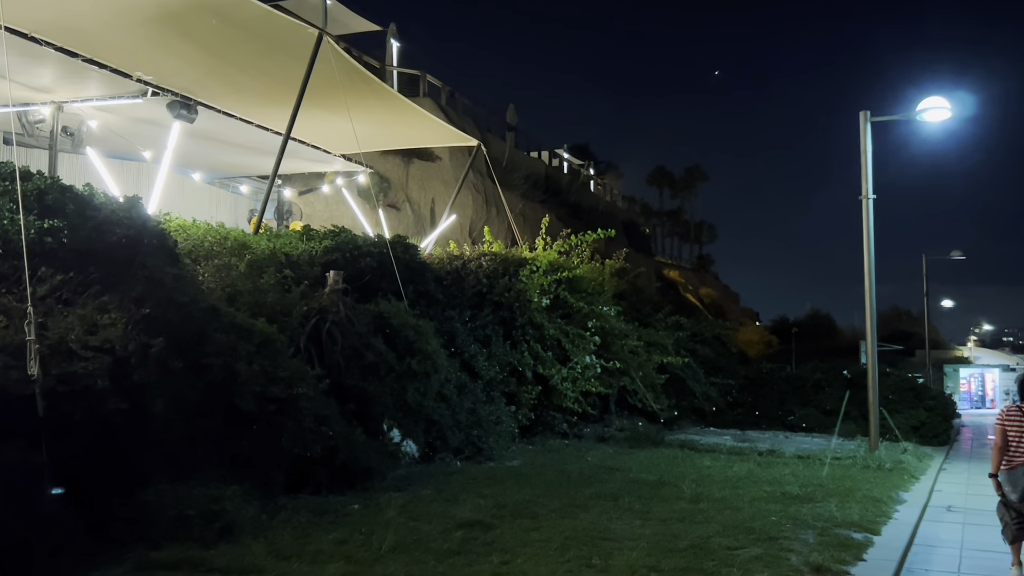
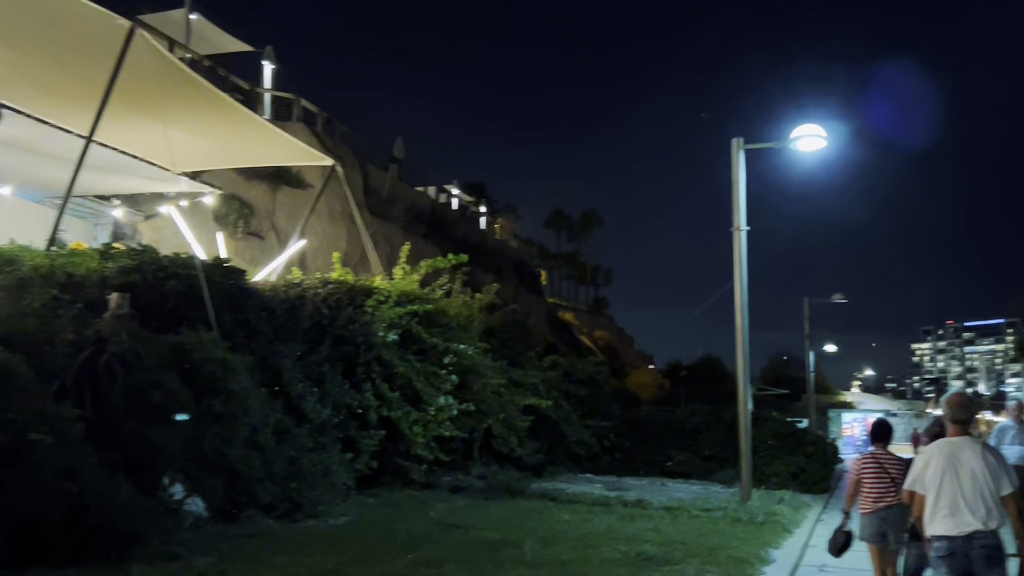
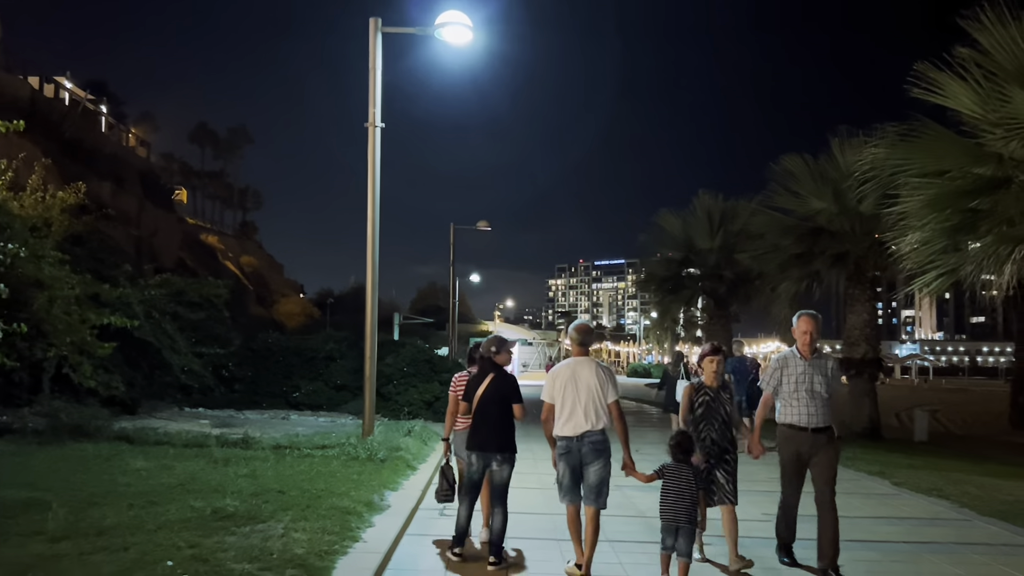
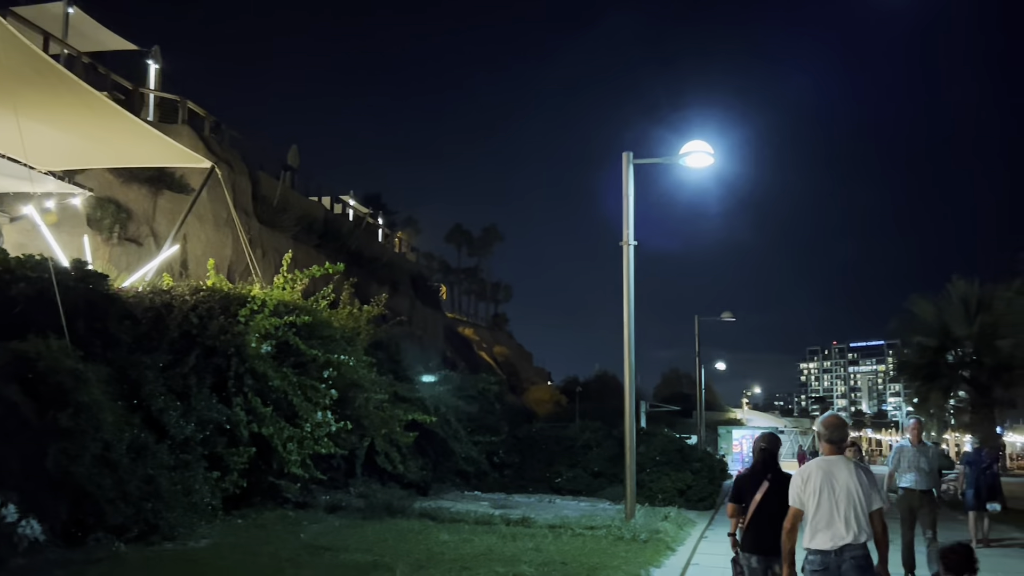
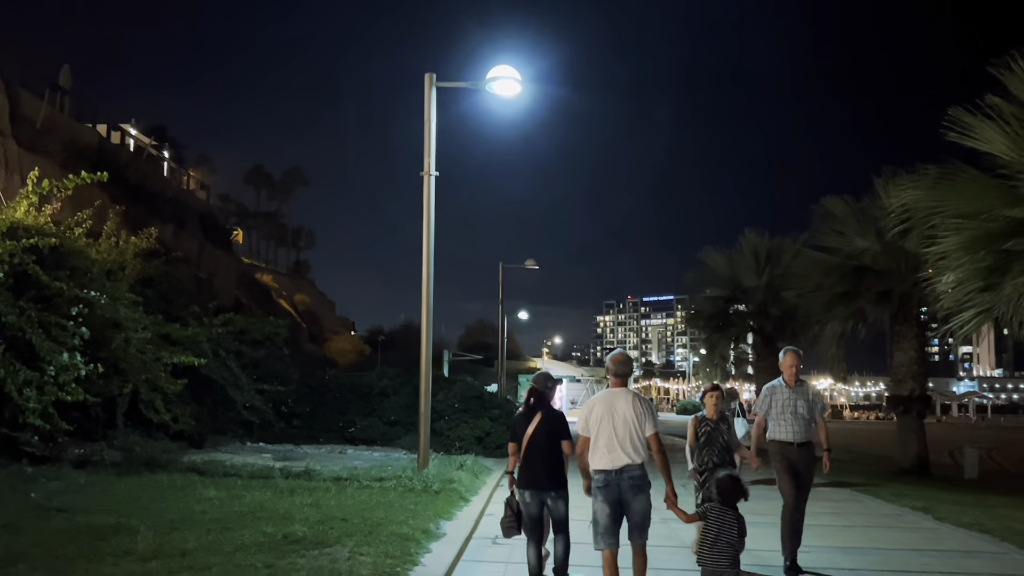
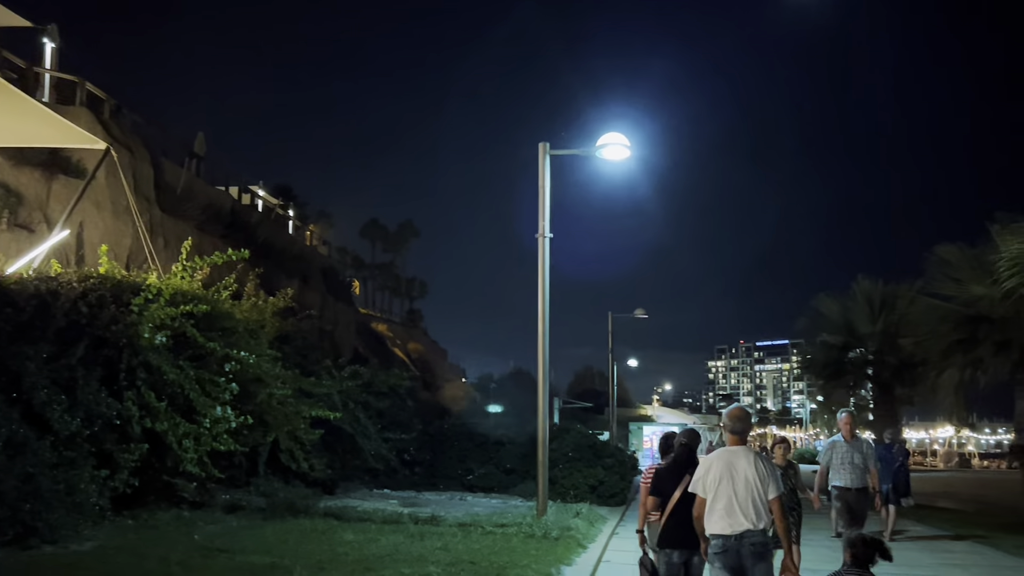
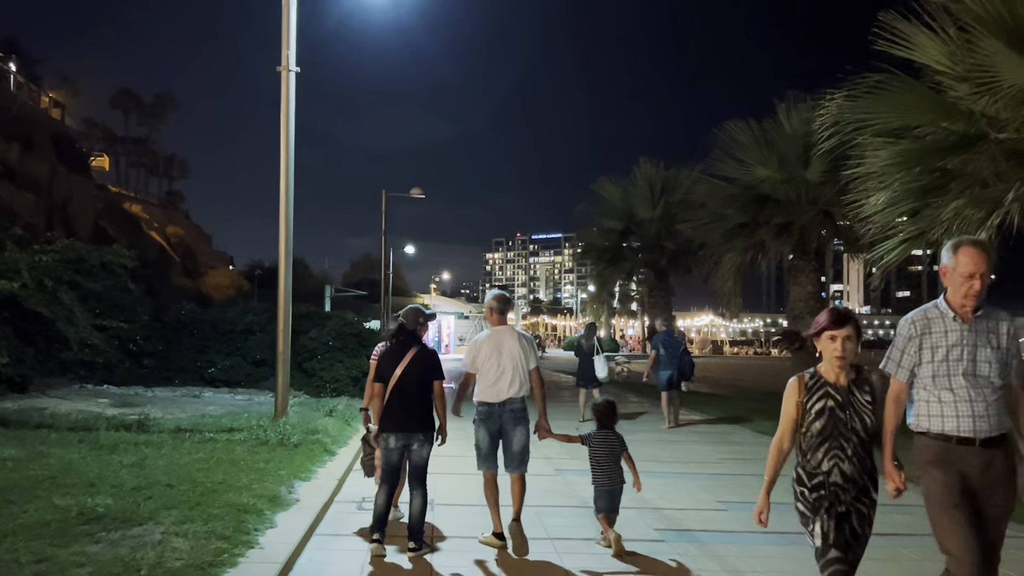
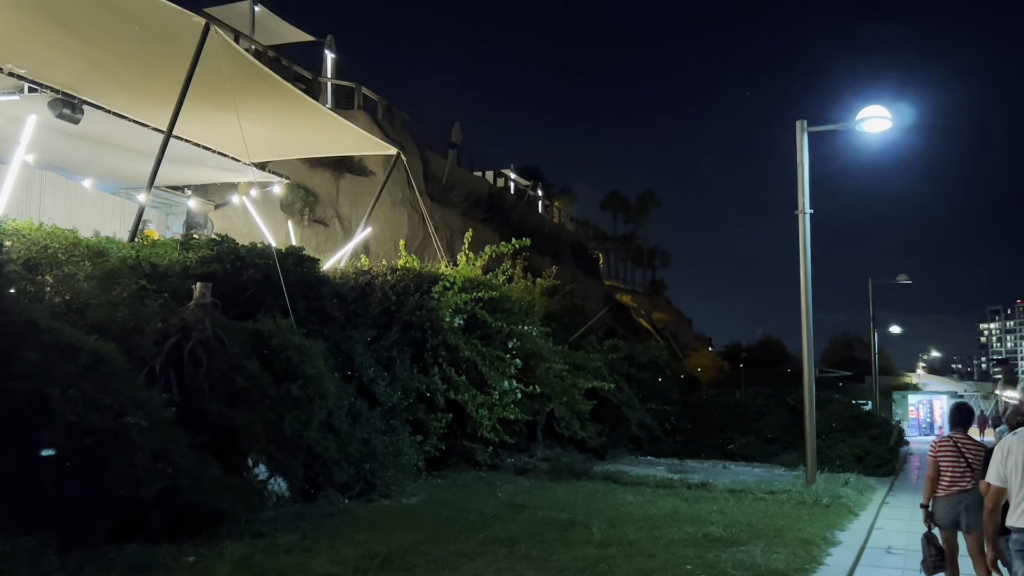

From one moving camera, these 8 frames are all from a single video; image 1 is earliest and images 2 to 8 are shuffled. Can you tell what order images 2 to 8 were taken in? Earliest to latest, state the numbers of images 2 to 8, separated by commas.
8, 2, 4, 6, 5, 3, 7
